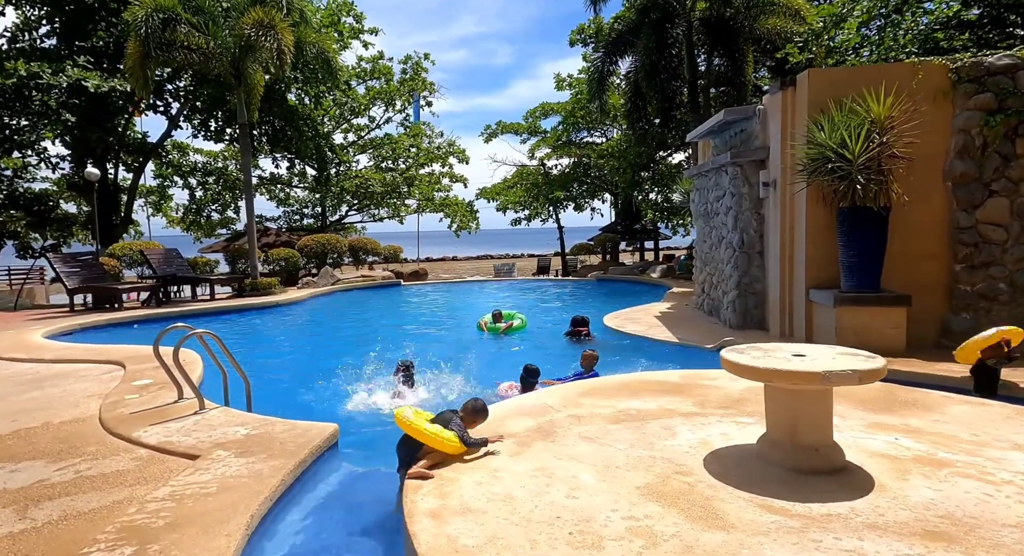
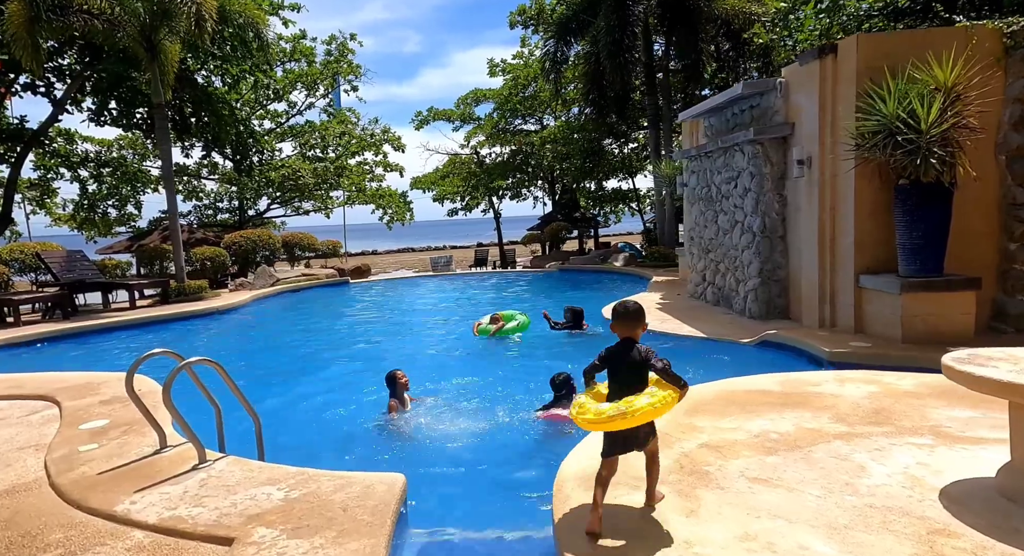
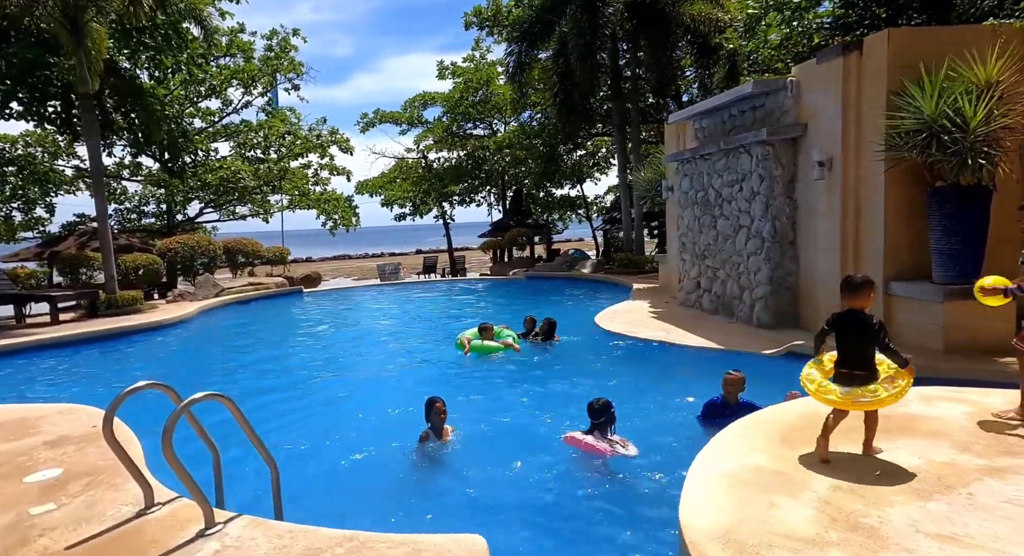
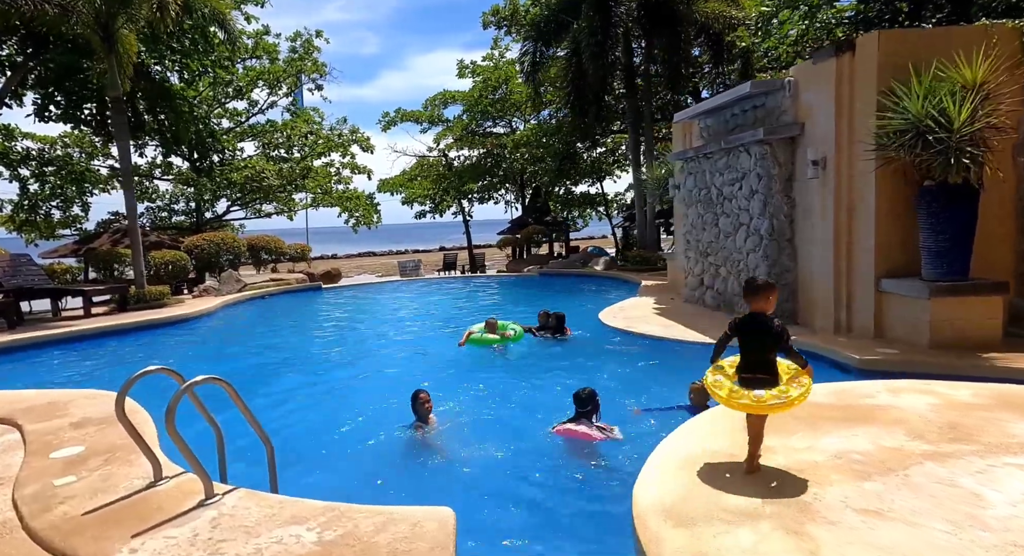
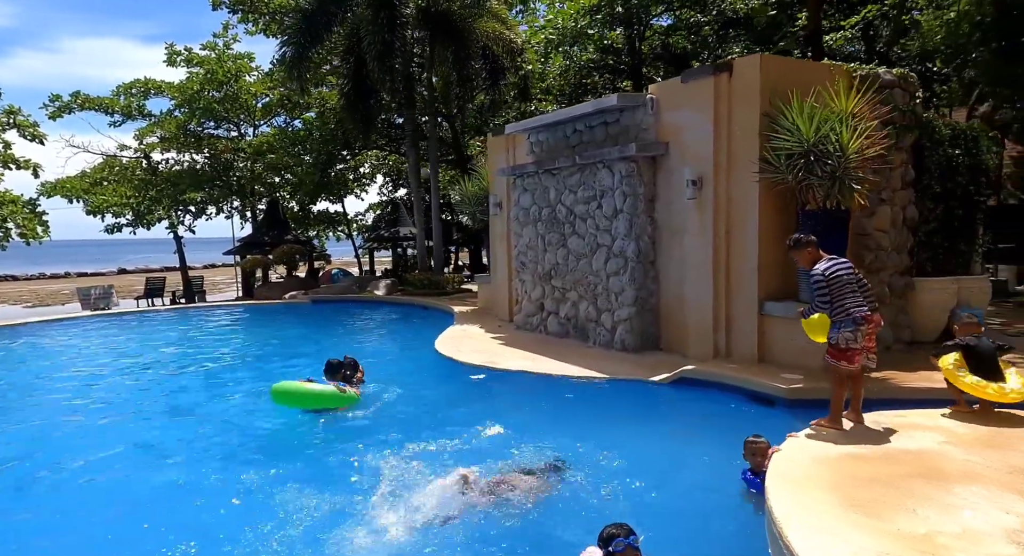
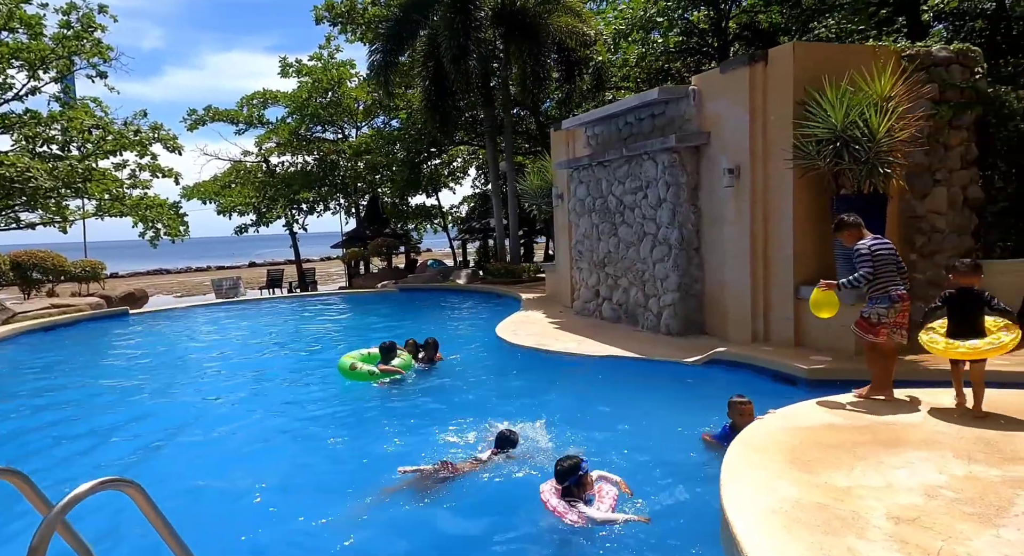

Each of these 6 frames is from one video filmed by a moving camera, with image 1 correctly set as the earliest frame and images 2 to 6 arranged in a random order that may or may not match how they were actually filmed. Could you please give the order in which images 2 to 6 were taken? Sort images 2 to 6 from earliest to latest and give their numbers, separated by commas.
2, 4, 3, 6, 5
